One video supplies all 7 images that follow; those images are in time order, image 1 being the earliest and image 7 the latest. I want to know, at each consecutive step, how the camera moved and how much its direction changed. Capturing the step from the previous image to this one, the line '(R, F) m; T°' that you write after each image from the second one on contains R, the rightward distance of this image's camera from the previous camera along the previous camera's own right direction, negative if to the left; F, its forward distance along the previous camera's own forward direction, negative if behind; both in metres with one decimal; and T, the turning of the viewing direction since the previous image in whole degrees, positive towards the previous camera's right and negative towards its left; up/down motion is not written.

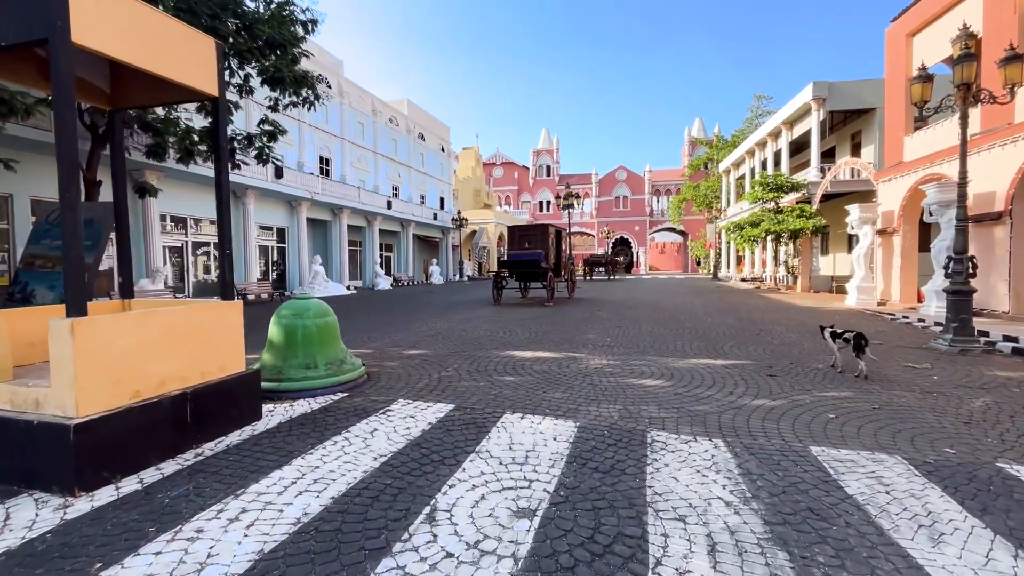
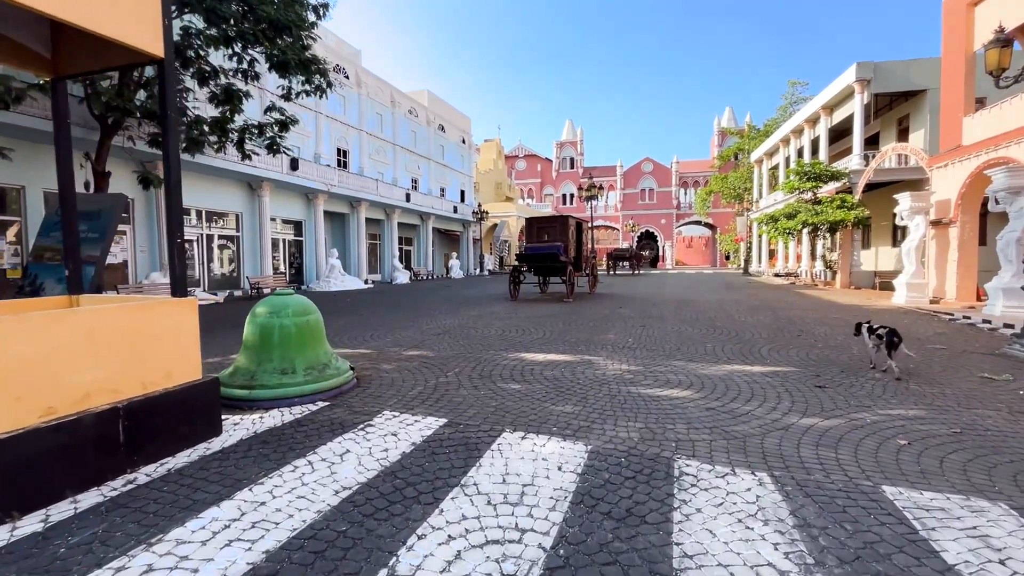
(+0.2, +0.7) m; -3°
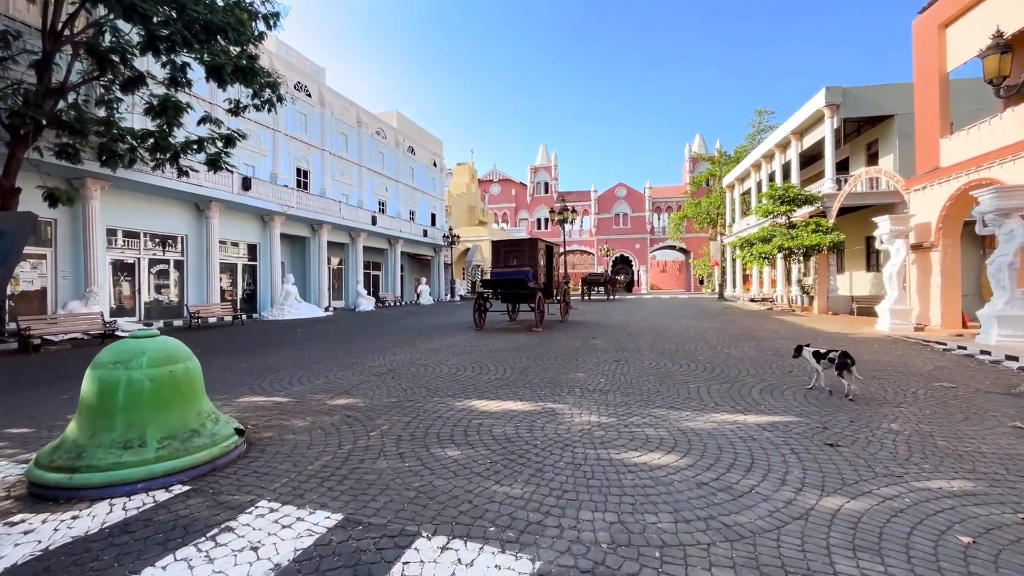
(+0.3, +1.0) m; +3°
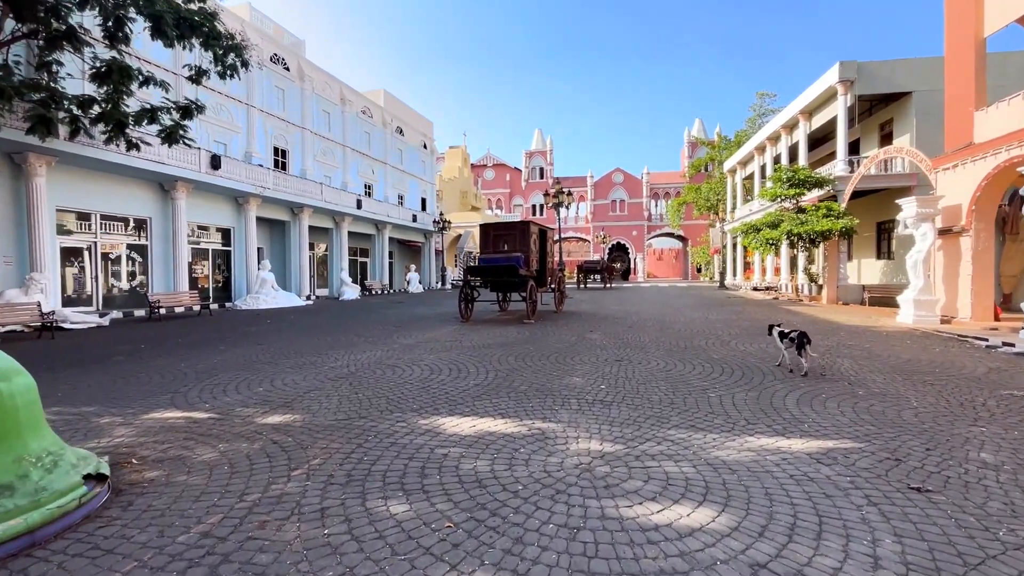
(+0.1, +1.1) m; +1°
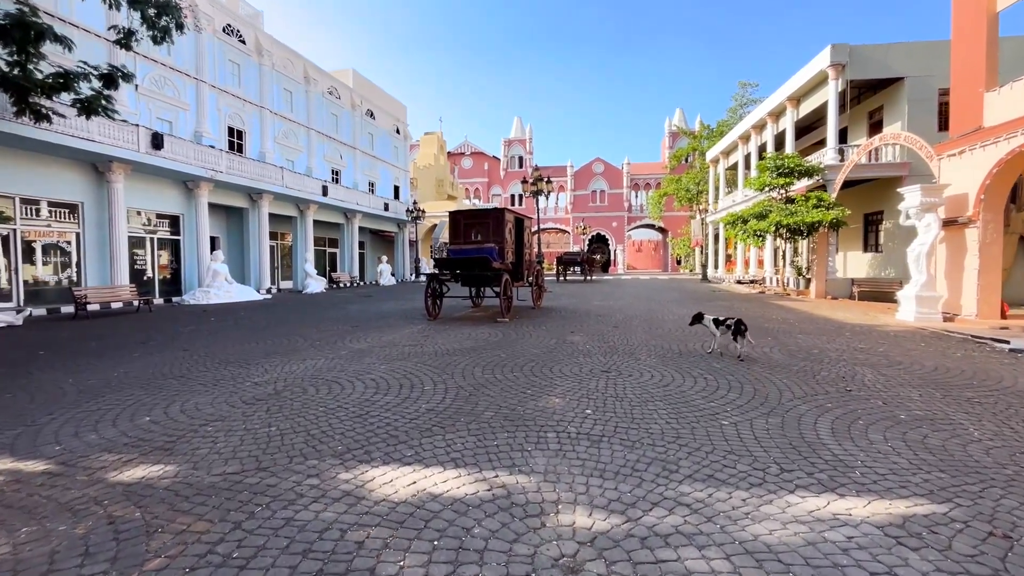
(+0.1, +1.1) m; +2°
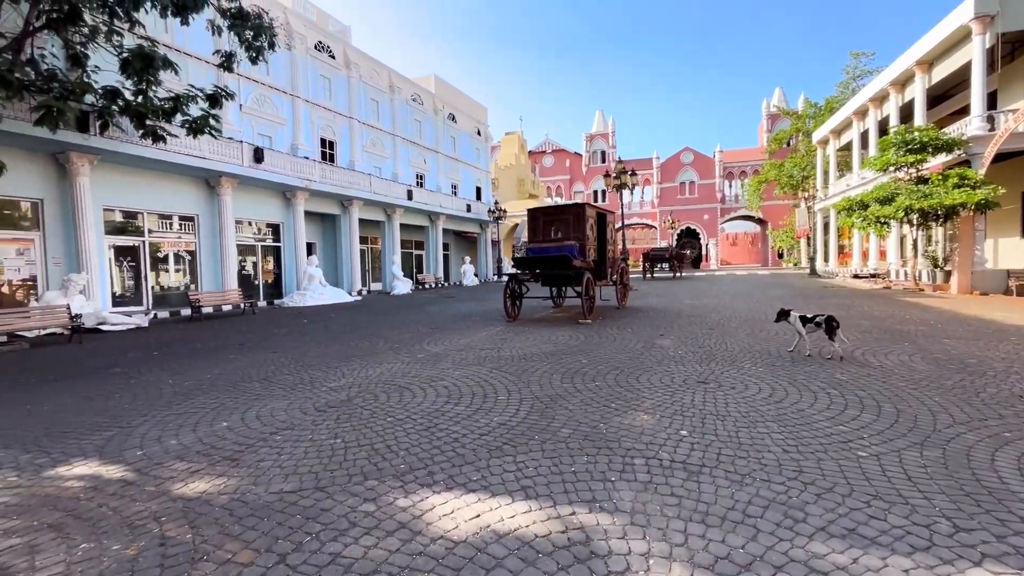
(0.0, +0.5) m; -10°
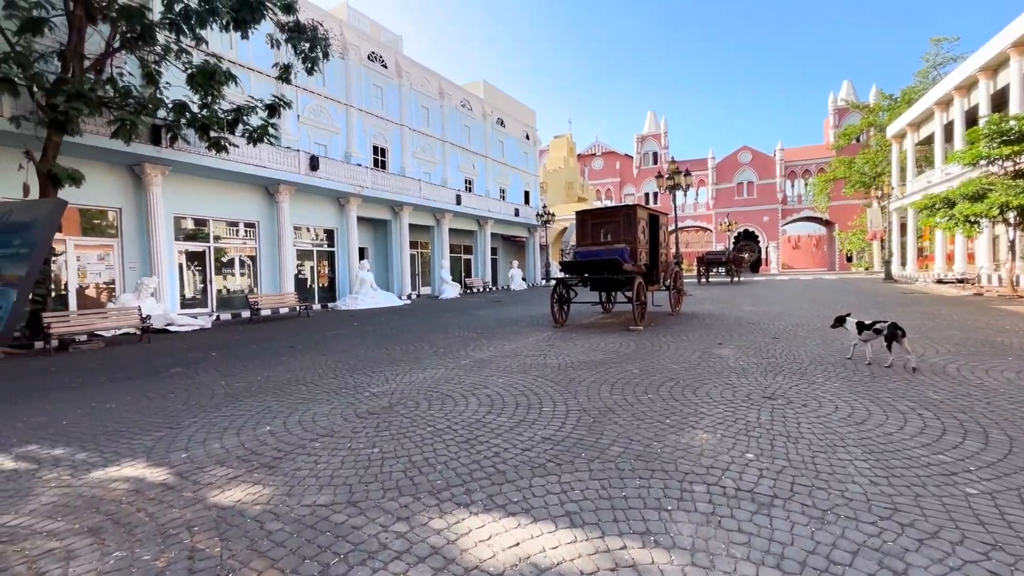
(0.0, +0.2) m; -6°
